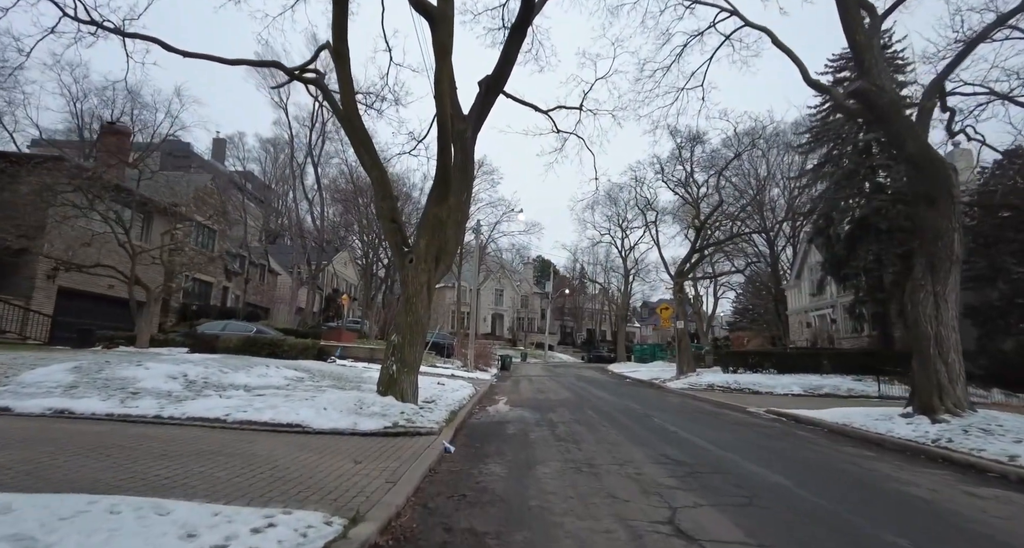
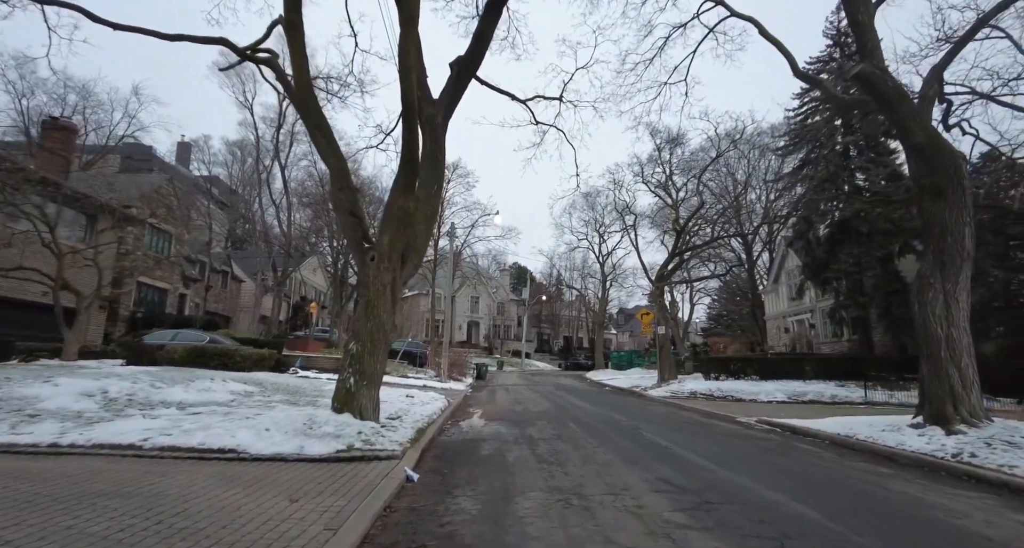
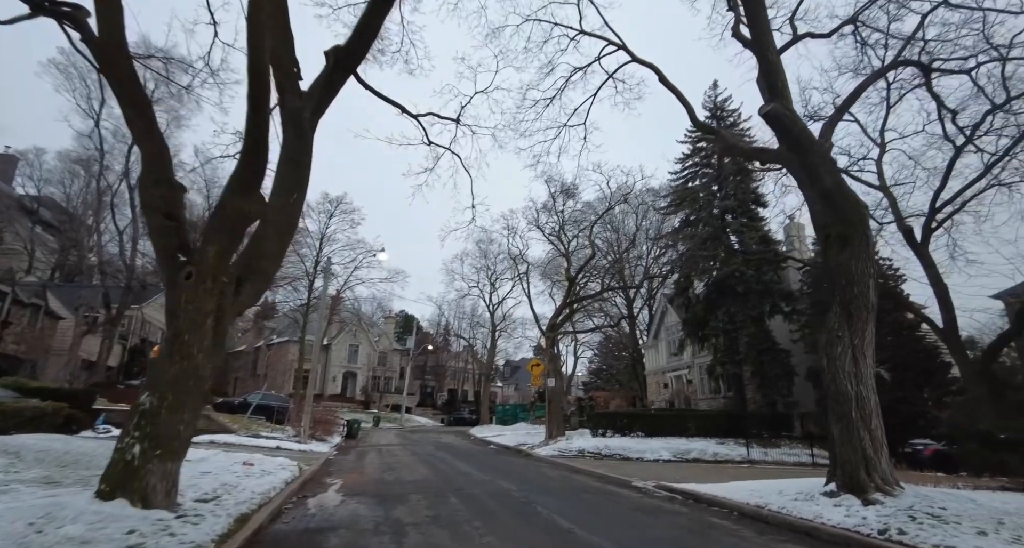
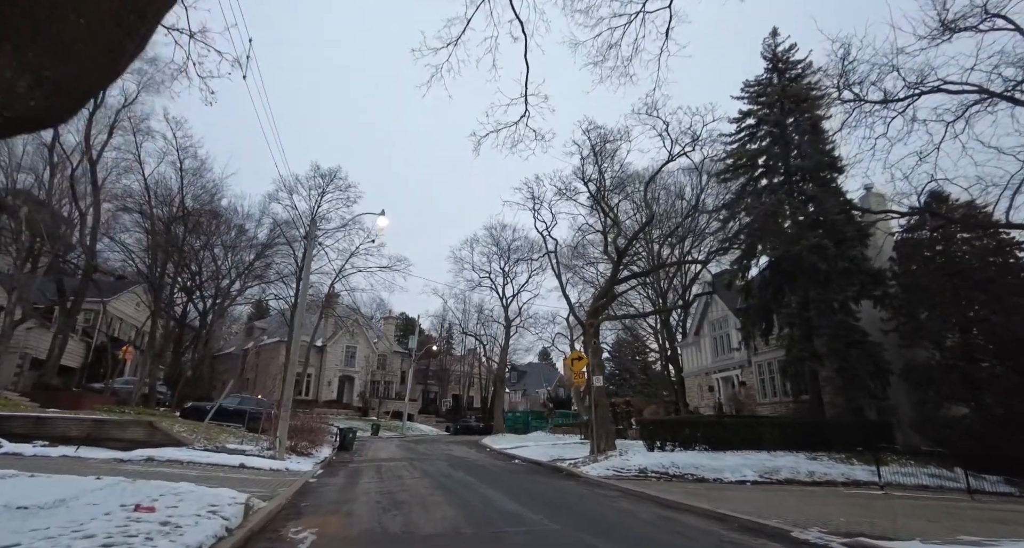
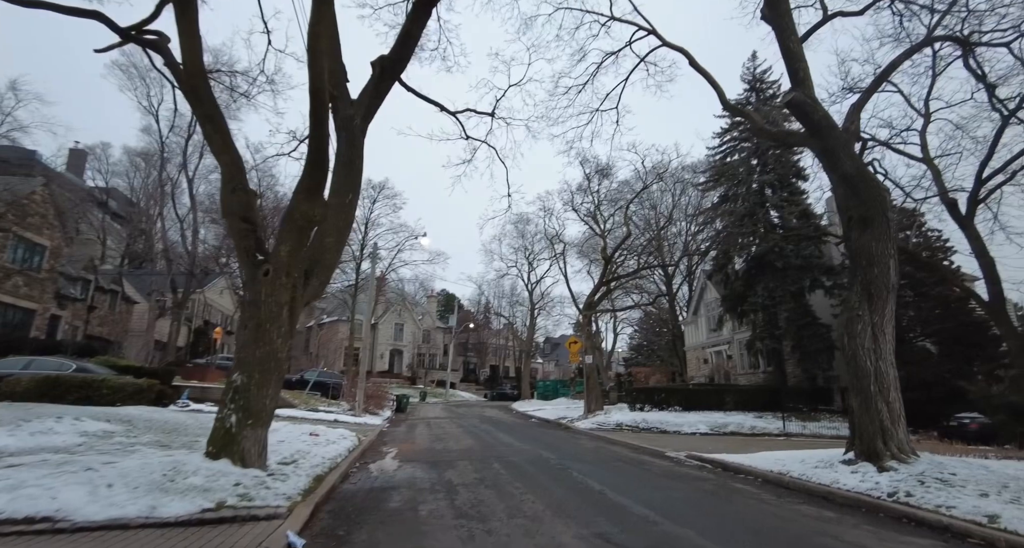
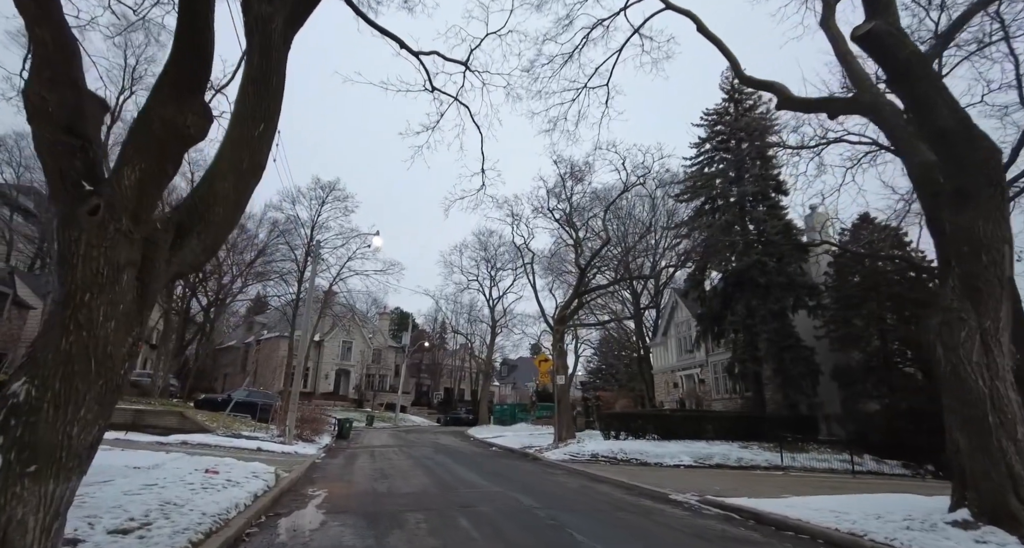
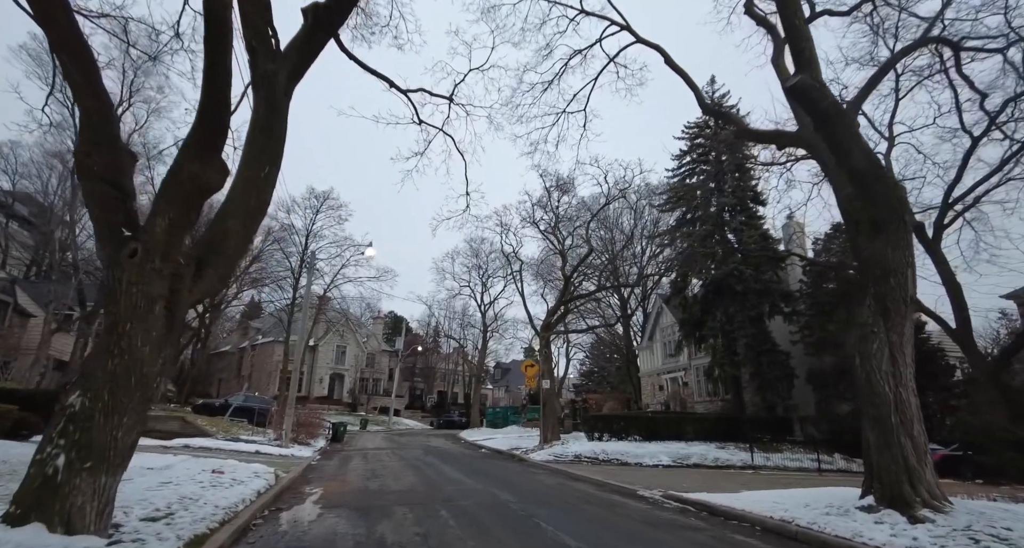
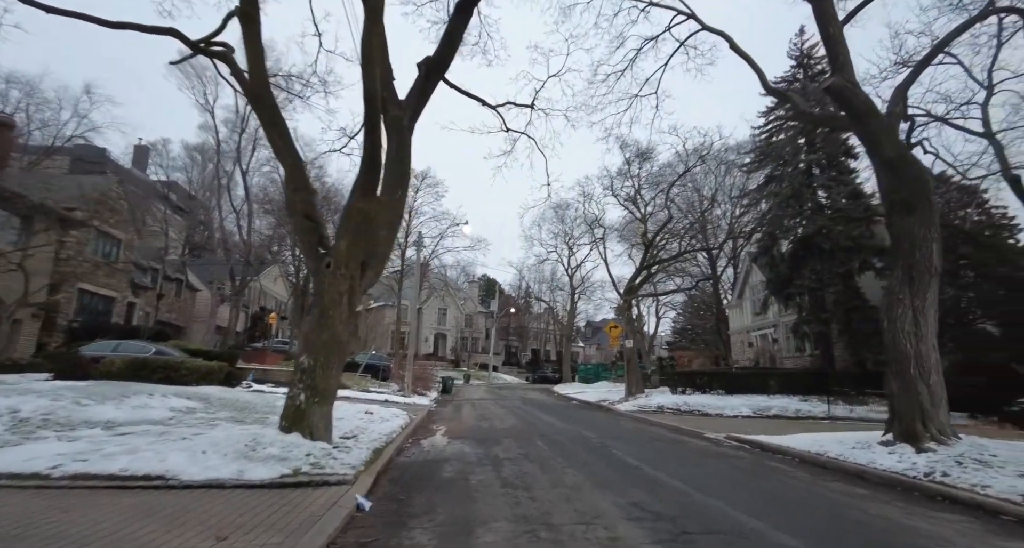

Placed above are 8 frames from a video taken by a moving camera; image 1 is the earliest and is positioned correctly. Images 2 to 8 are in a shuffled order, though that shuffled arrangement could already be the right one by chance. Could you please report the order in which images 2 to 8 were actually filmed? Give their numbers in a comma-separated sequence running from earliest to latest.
2, 8, 5, 3, 7, 6, 4
